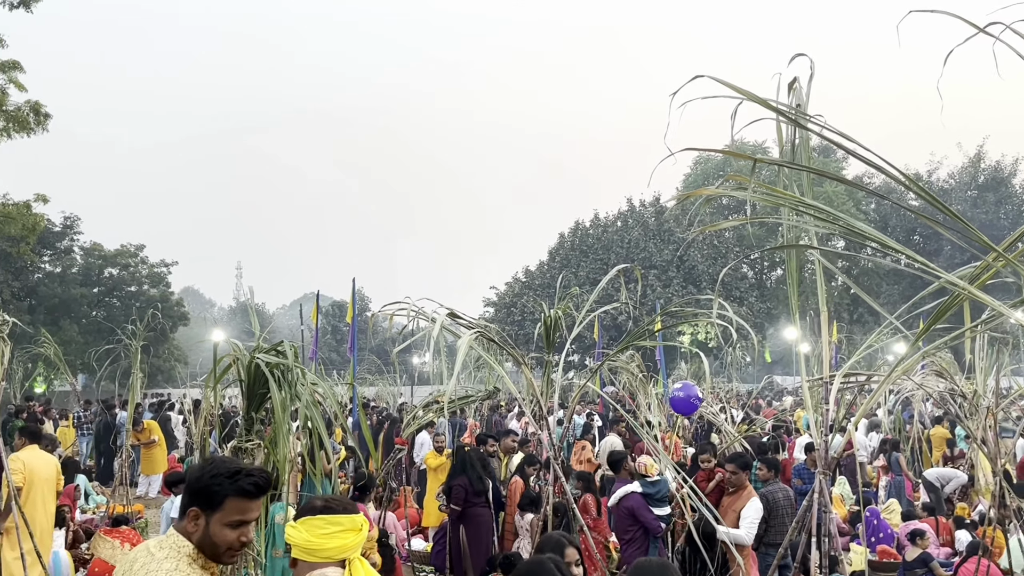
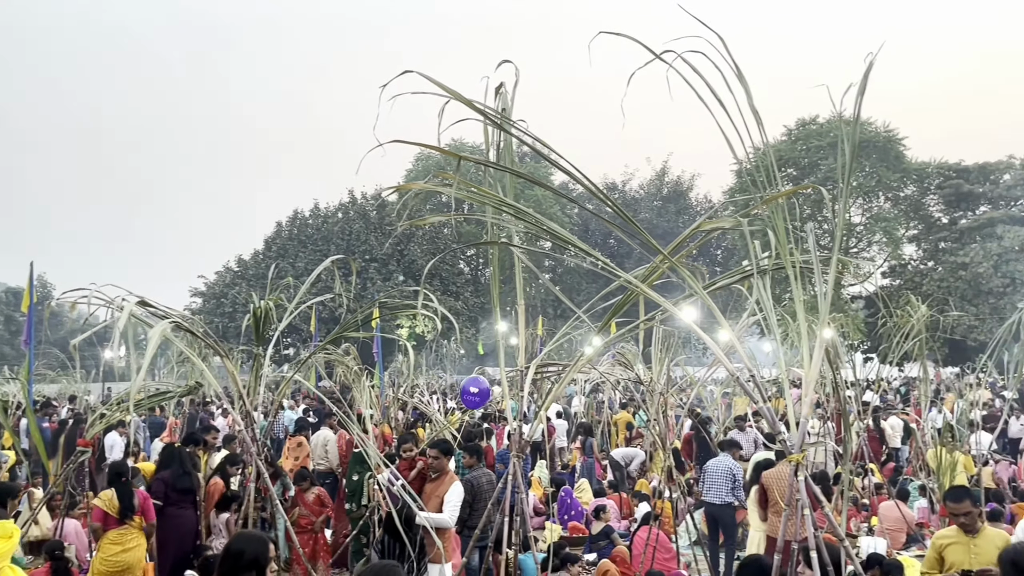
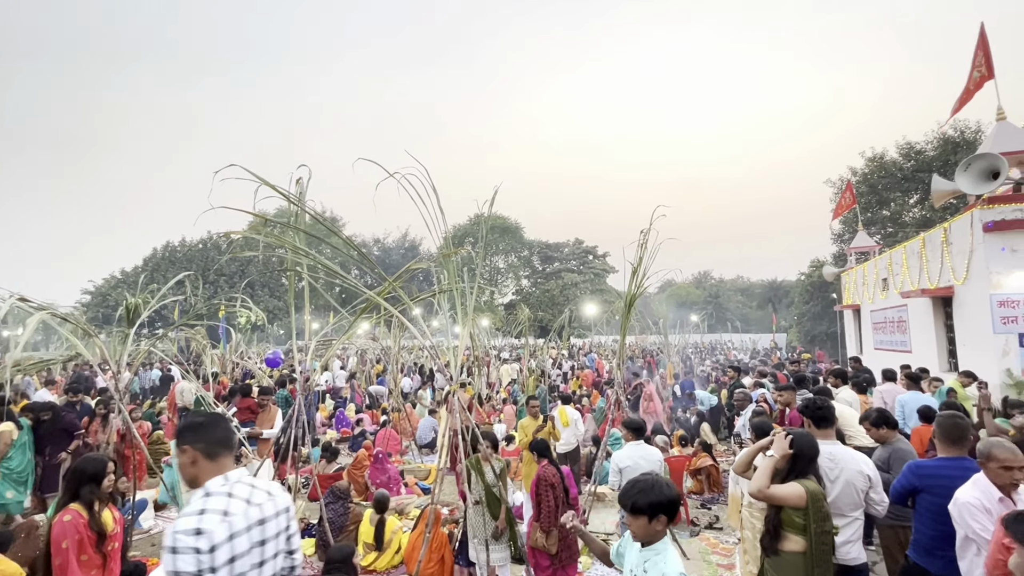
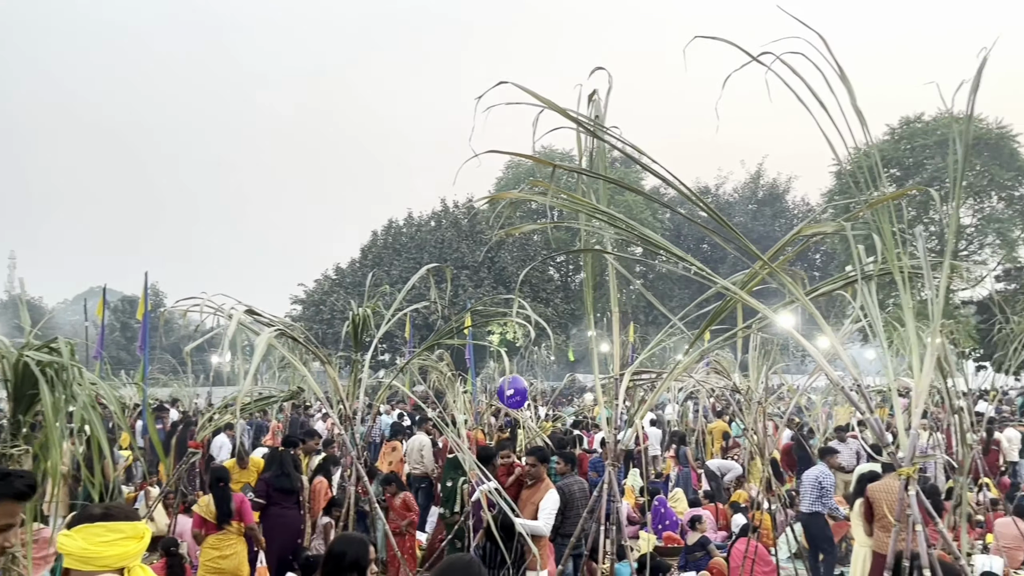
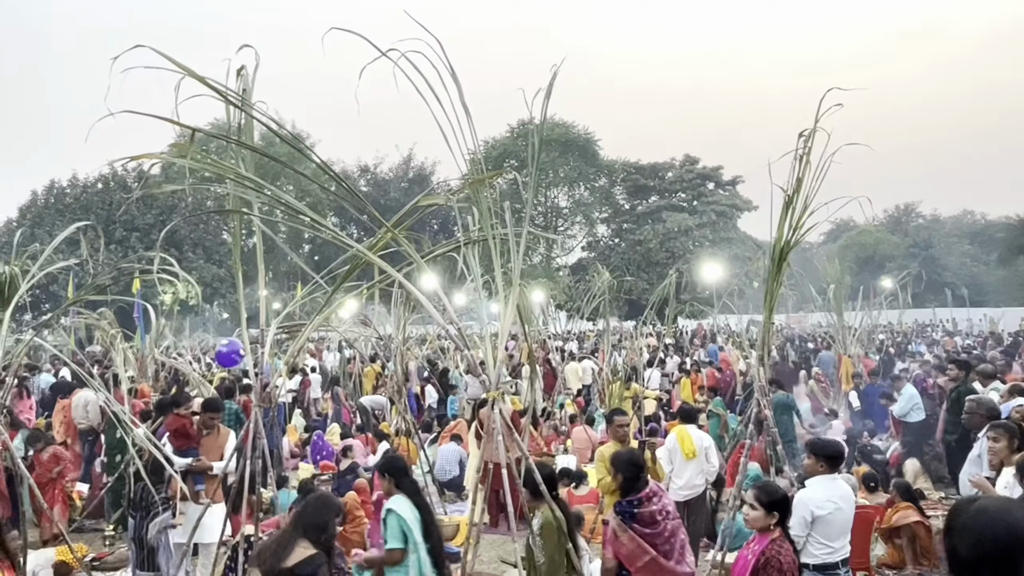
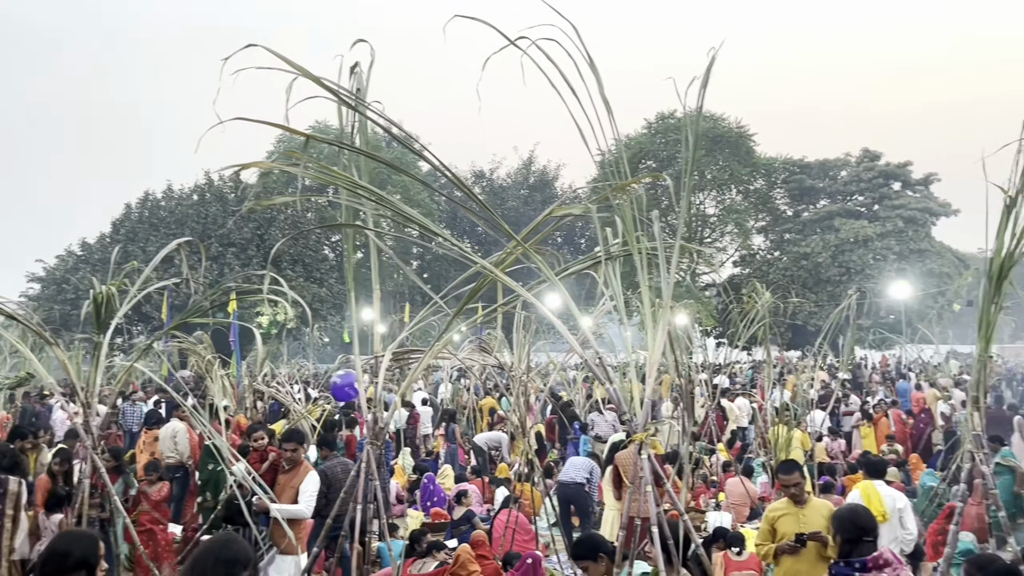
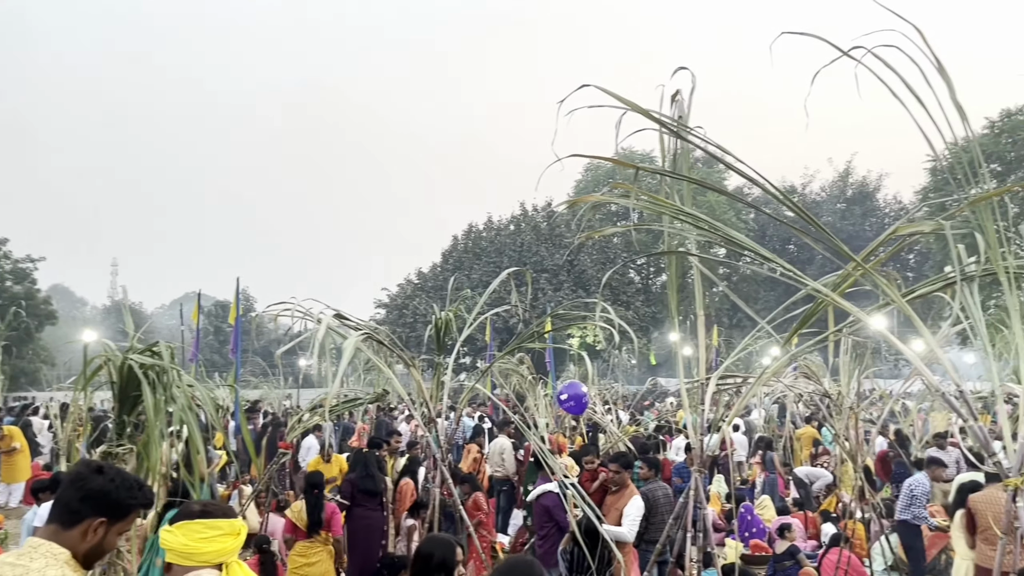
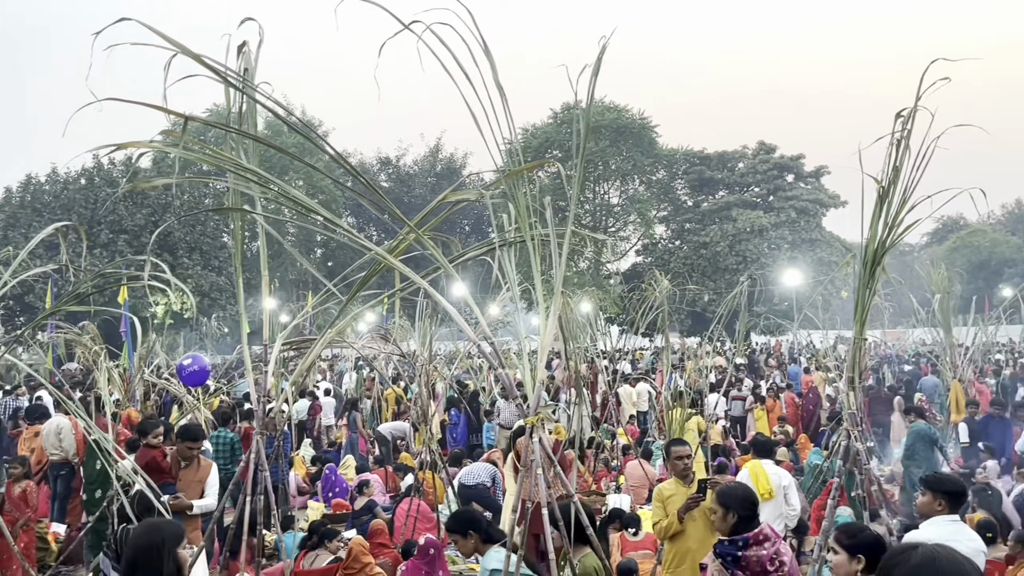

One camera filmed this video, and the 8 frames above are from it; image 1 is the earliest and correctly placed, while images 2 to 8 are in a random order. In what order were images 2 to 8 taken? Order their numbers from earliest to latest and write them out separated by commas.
7, 4, 2, 6, 8, 5, 3
